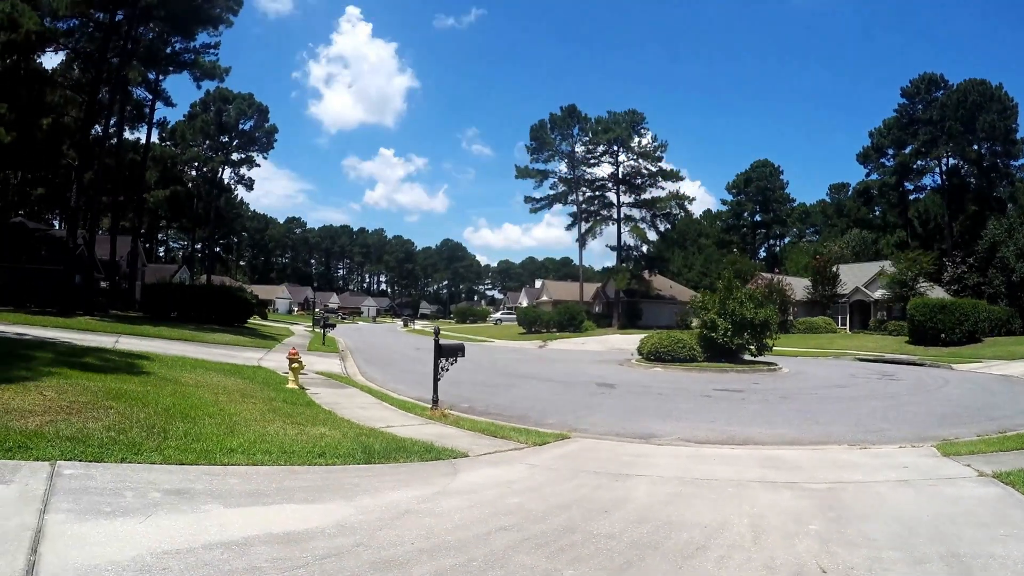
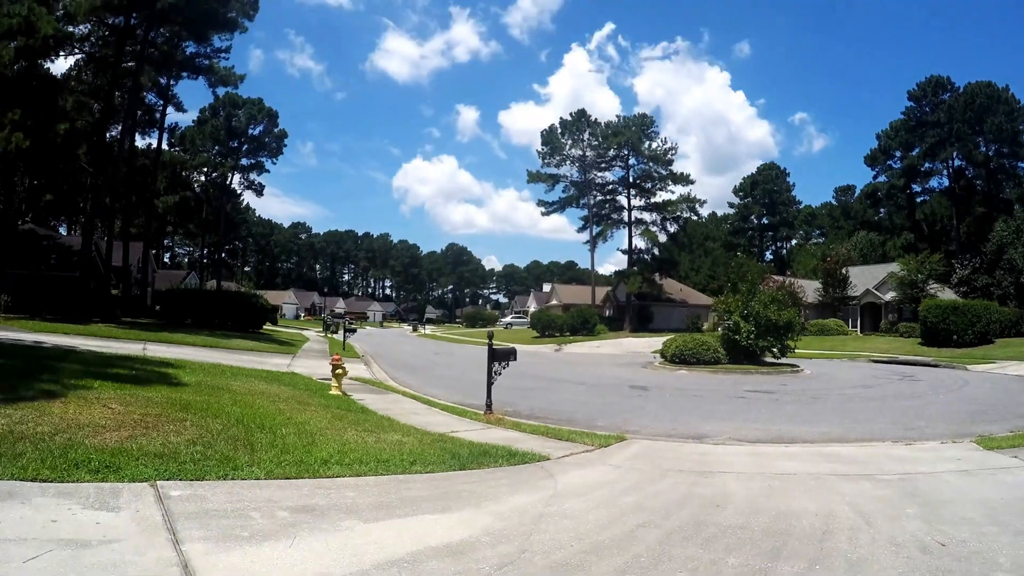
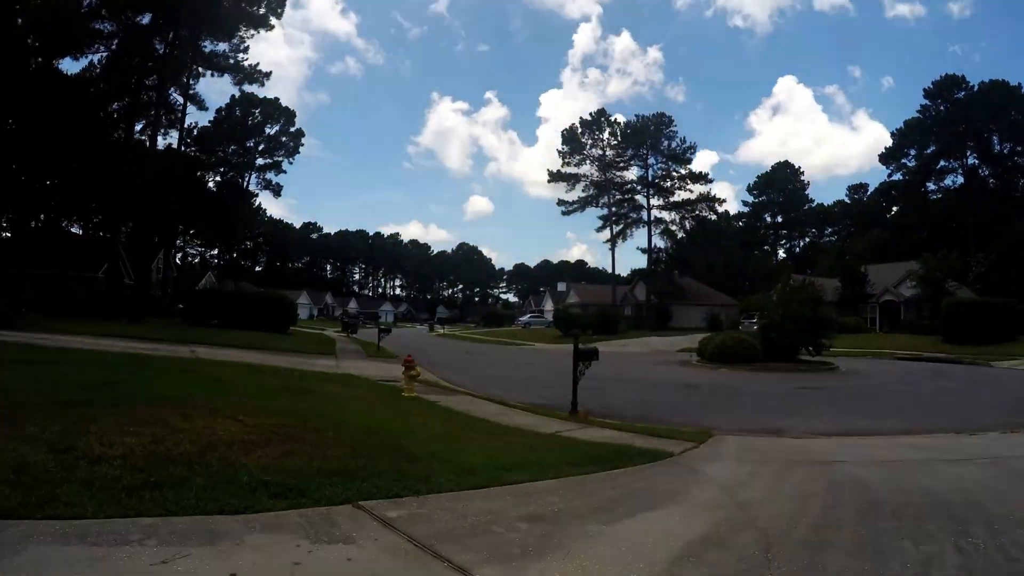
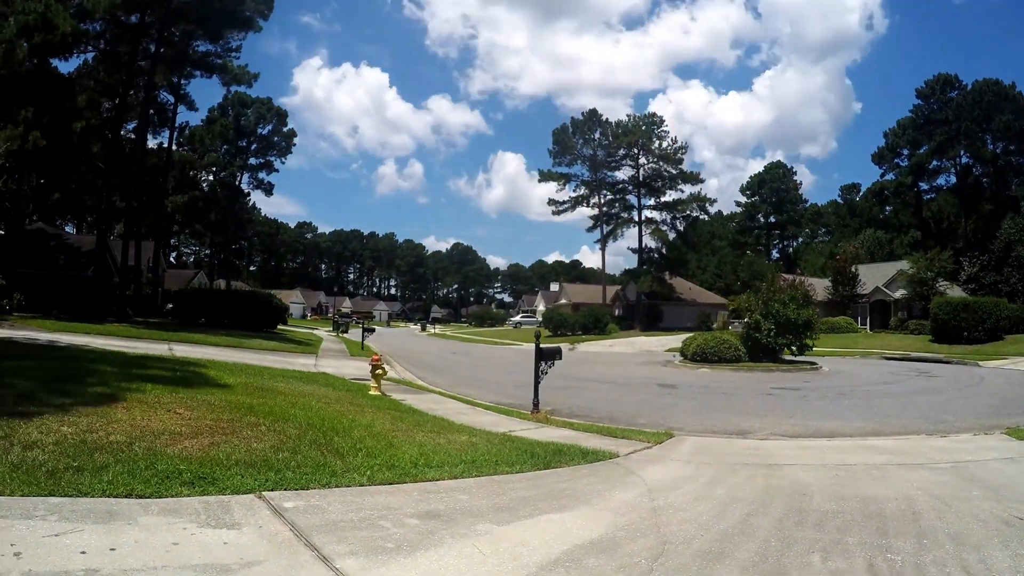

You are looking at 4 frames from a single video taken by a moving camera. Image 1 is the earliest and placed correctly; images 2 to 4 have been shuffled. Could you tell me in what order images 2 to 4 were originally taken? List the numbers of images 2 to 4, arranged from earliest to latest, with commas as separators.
2, 4, 3
